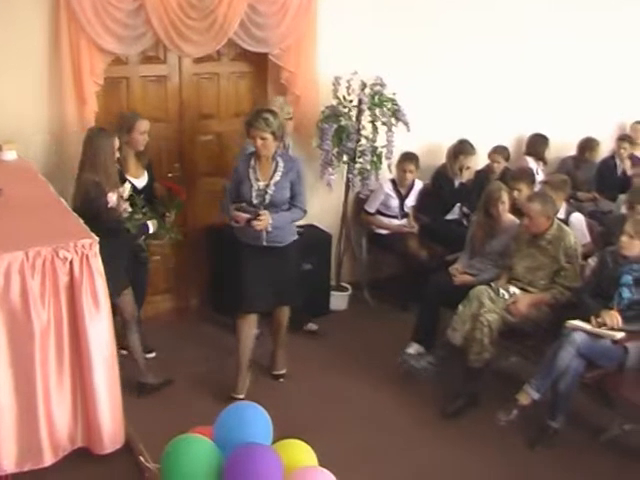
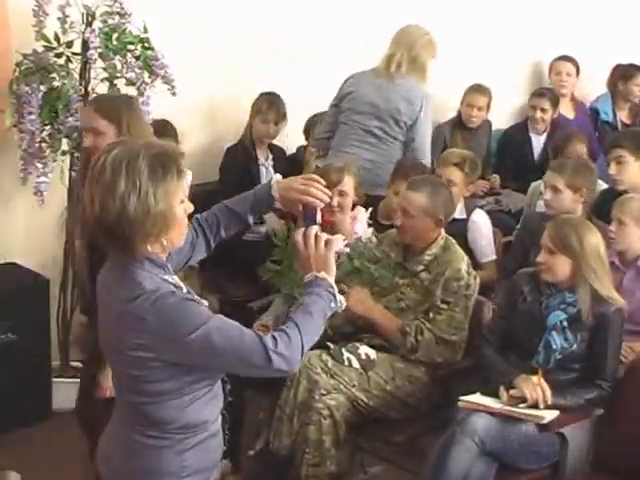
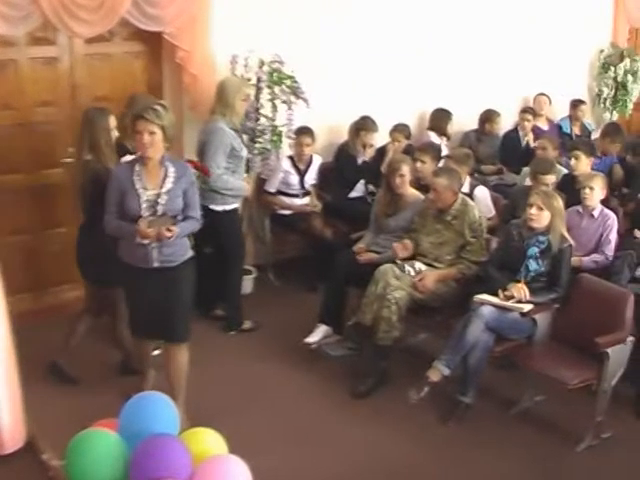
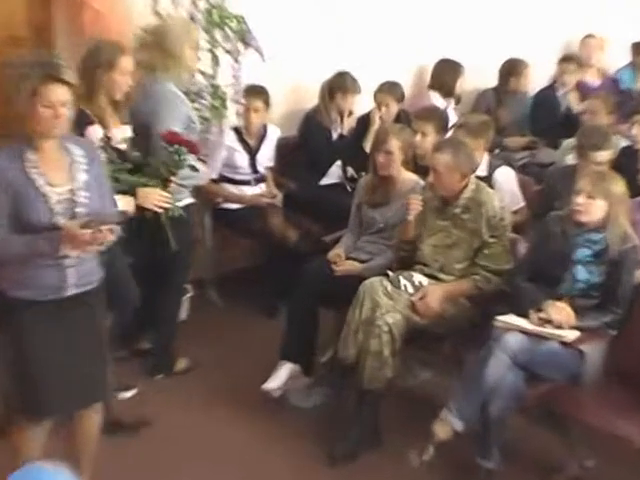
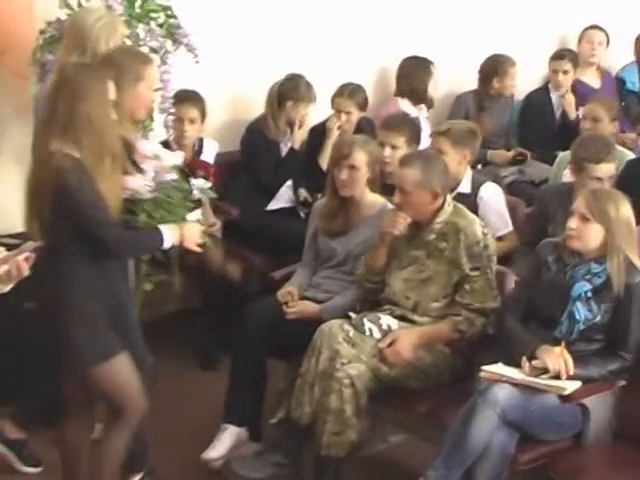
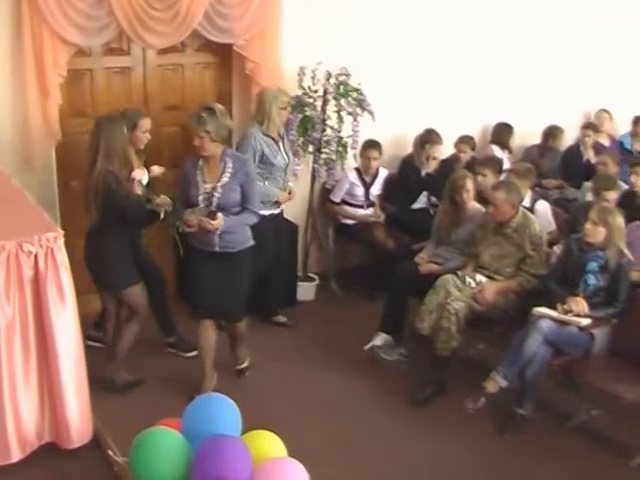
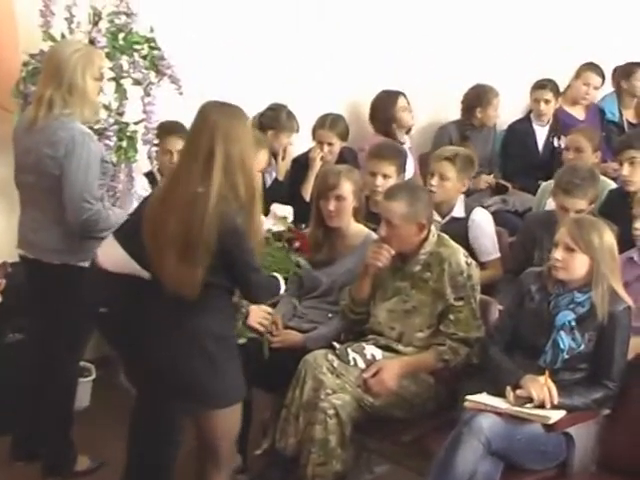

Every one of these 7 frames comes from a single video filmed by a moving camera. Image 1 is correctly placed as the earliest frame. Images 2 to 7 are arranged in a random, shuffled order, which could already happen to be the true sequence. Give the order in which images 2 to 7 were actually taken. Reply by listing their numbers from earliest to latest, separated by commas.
6, 3, 4, 5, 7, 2
